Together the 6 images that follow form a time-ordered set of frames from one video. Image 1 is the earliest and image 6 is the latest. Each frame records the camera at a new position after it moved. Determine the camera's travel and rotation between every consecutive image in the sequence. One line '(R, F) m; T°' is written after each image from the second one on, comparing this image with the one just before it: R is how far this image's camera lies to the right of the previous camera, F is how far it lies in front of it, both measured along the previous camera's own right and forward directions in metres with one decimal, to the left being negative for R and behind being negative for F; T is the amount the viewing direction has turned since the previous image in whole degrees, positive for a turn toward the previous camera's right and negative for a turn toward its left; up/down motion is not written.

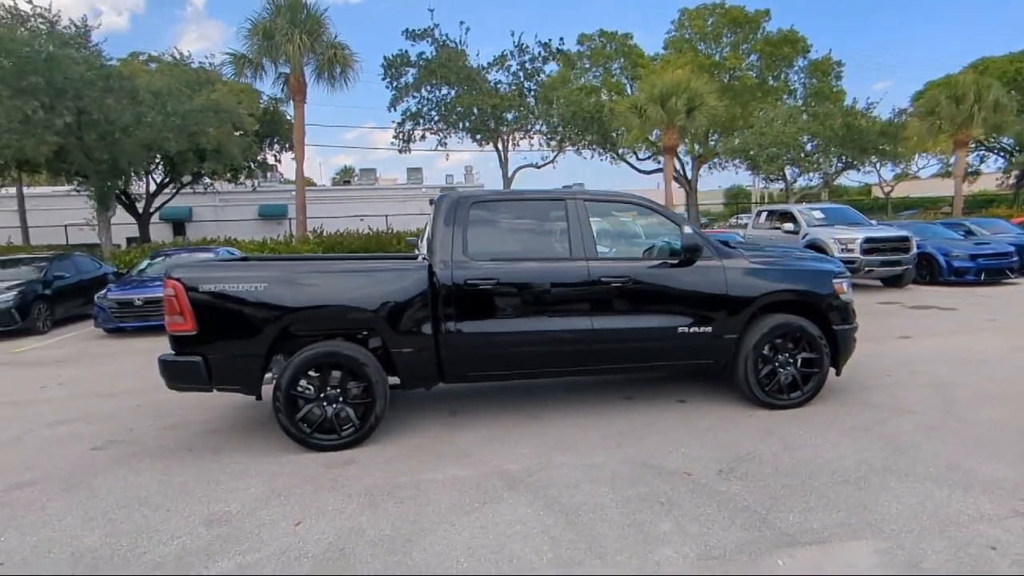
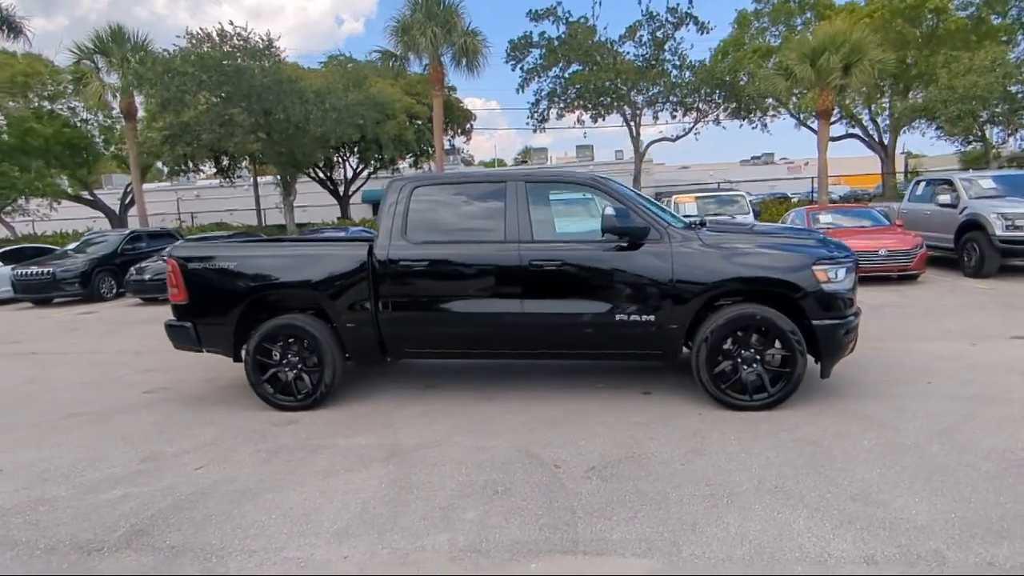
(+2.3, +0.3) m; -18°
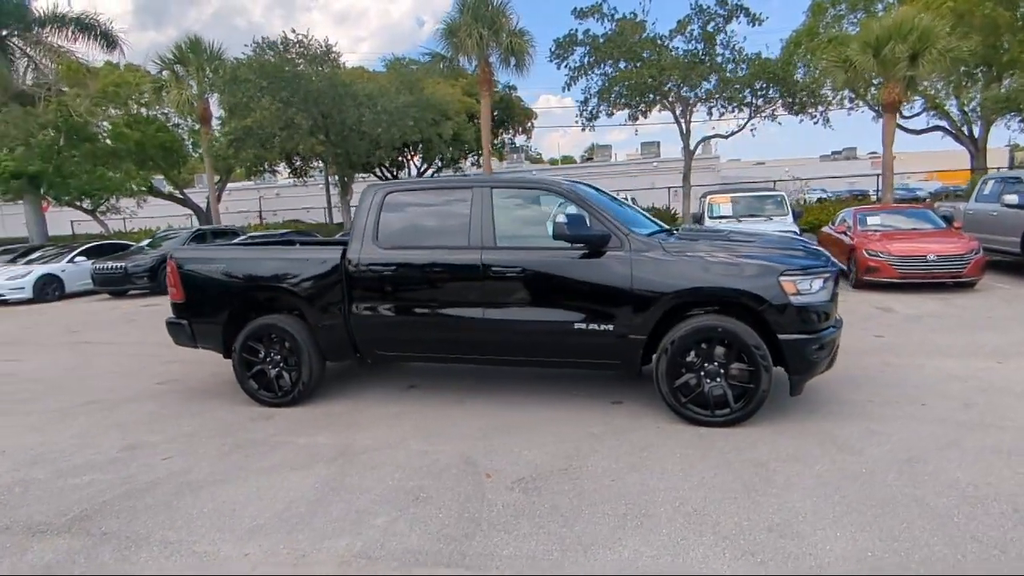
(+1.0, +0.1) m; -7°
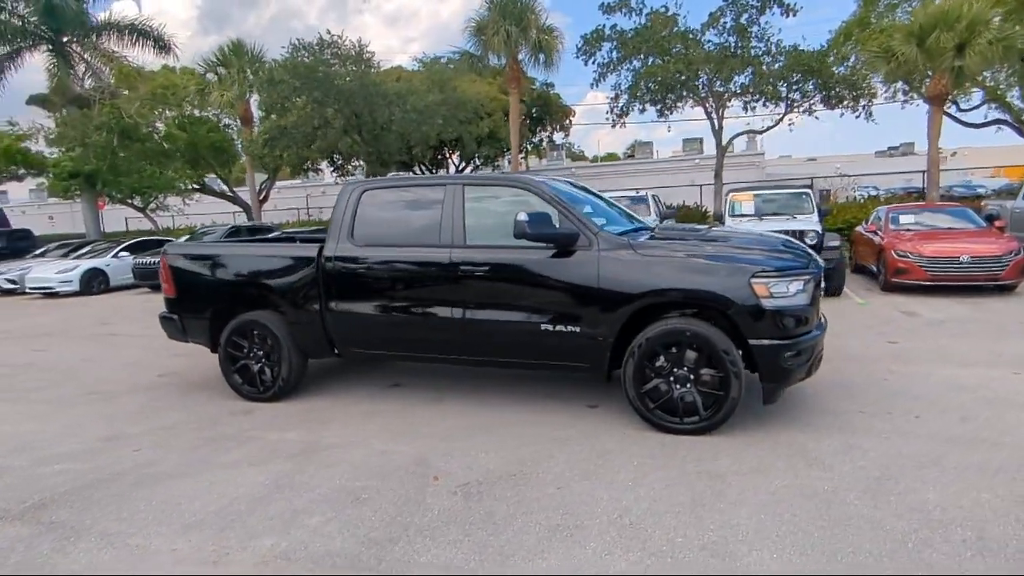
(+0.6, +0.1) m; -4°
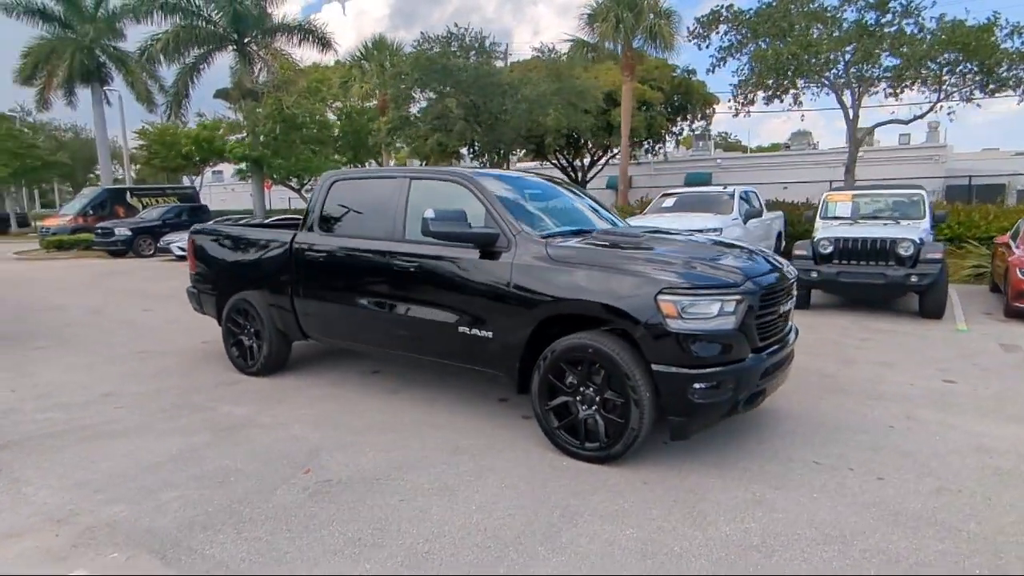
(+1.8, +0.5) m; -14°
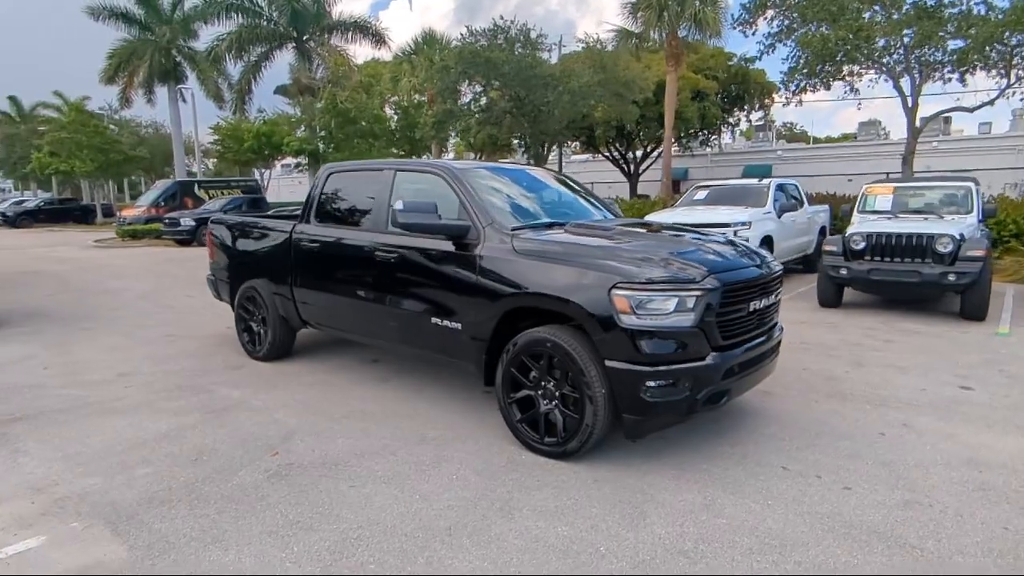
(+0.7, 0.0) m; -5°
